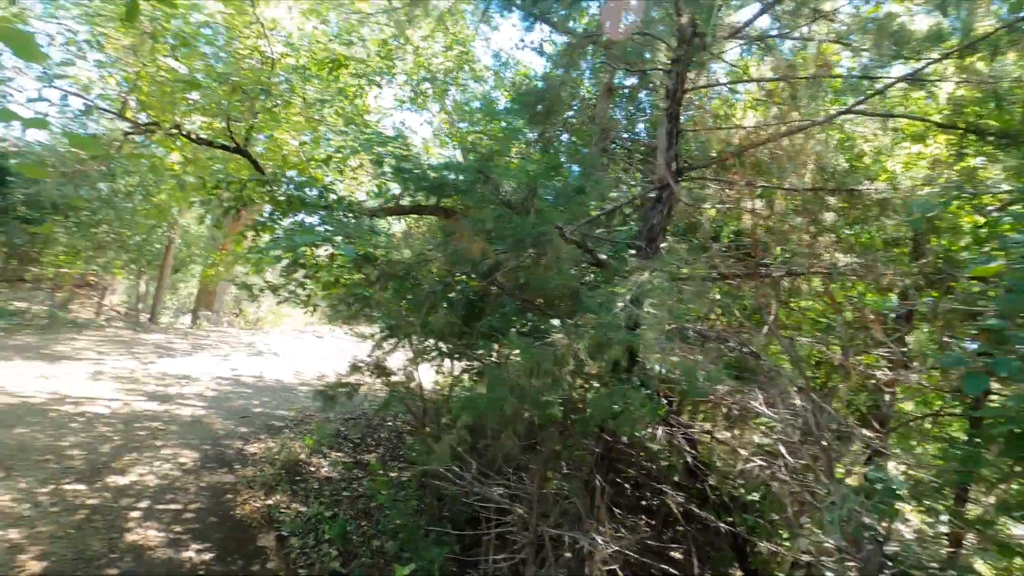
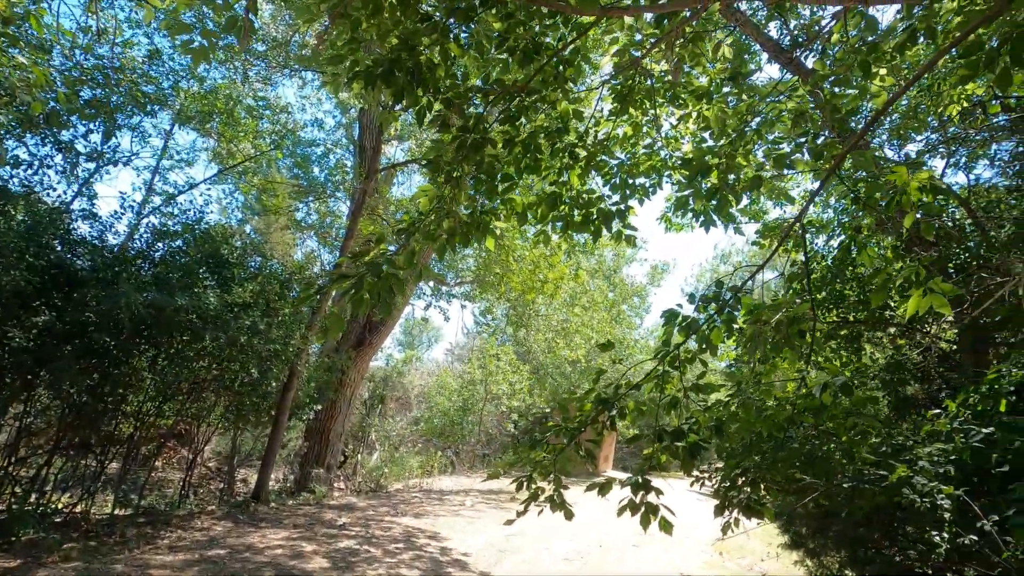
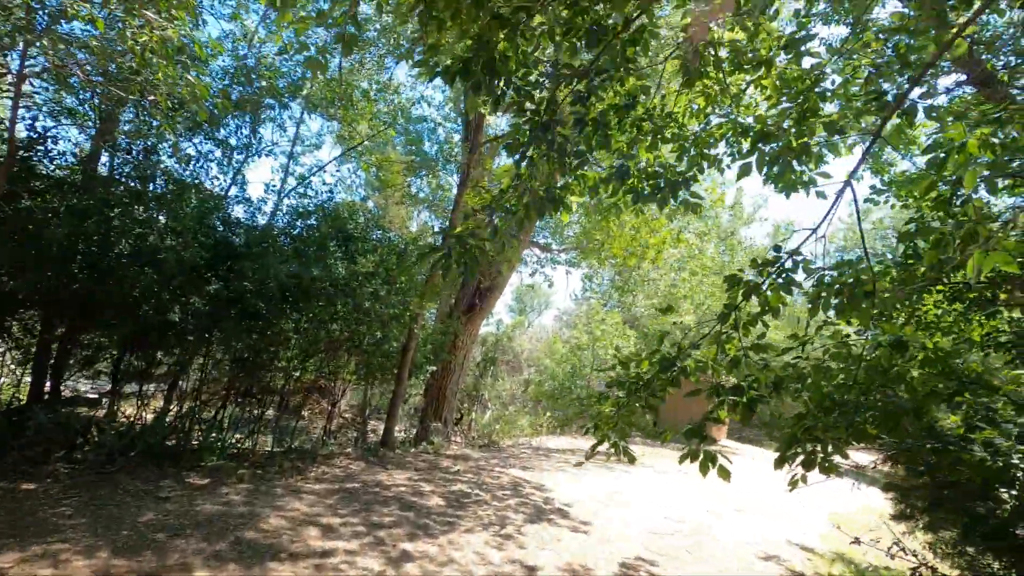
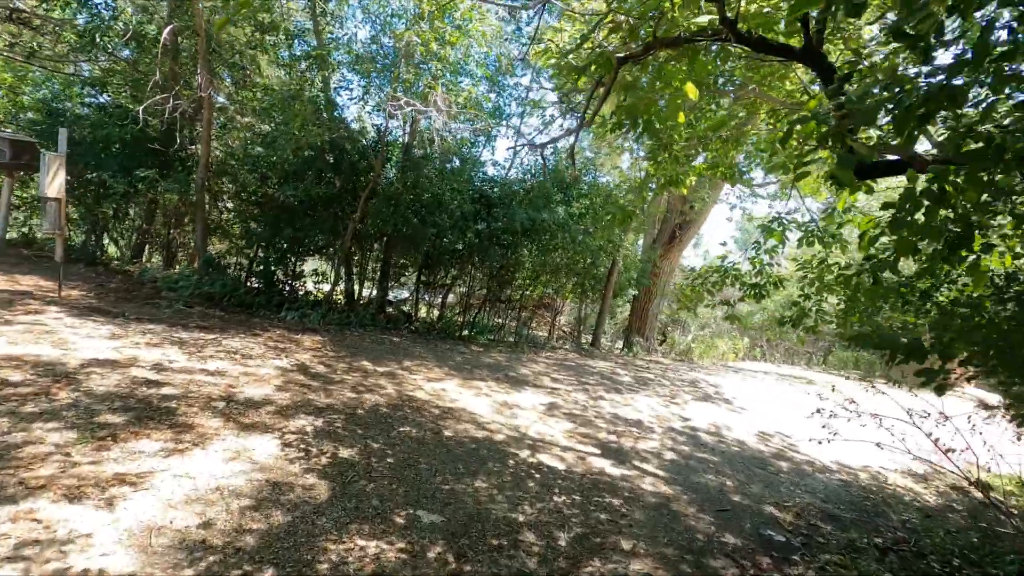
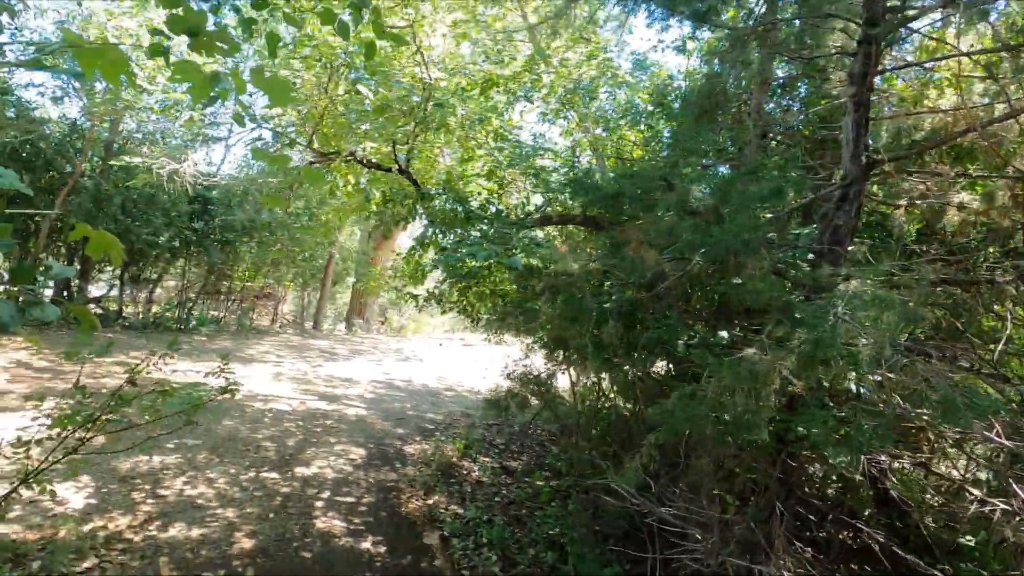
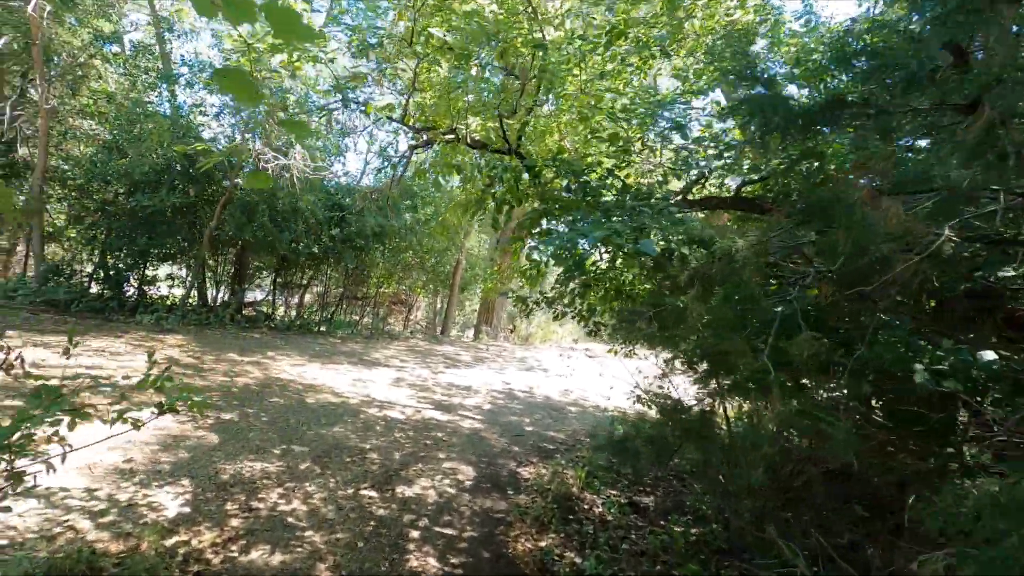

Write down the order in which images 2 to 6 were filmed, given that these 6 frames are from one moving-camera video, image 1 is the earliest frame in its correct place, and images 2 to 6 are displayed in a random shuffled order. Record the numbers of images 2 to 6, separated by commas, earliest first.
5, 6, 4, 3, 2
